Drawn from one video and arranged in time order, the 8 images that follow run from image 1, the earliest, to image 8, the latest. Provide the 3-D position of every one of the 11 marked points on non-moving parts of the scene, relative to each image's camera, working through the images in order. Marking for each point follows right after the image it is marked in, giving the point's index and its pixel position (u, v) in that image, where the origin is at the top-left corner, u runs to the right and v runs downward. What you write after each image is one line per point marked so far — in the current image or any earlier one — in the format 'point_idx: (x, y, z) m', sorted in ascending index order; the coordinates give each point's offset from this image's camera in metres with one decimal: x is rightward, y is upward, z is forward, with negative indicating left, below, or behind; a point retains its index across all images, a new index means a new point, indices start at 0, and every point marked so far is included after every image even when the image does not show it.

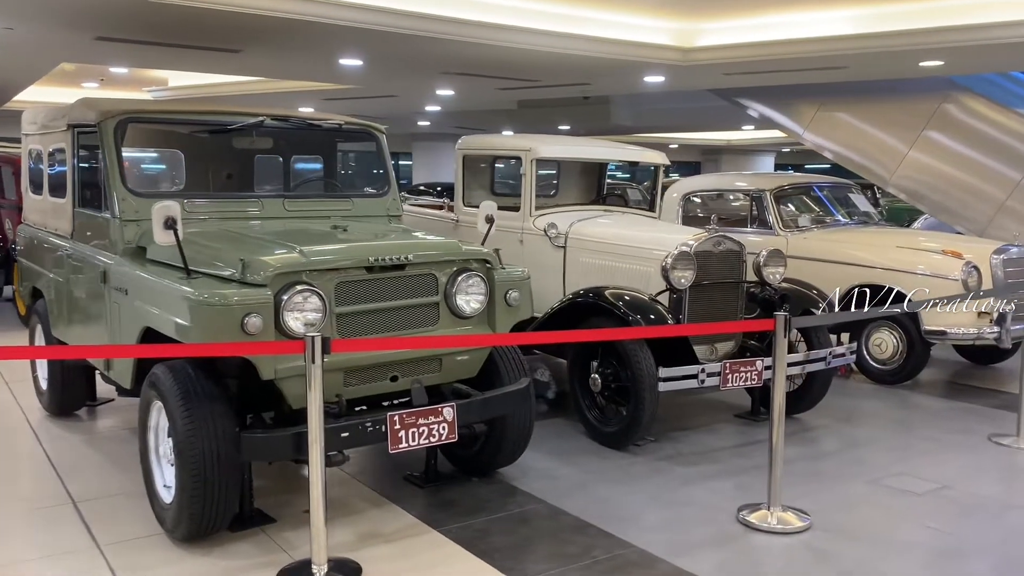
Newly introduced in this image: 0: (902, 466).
0: (+2.2, -1.0, +4.4) m
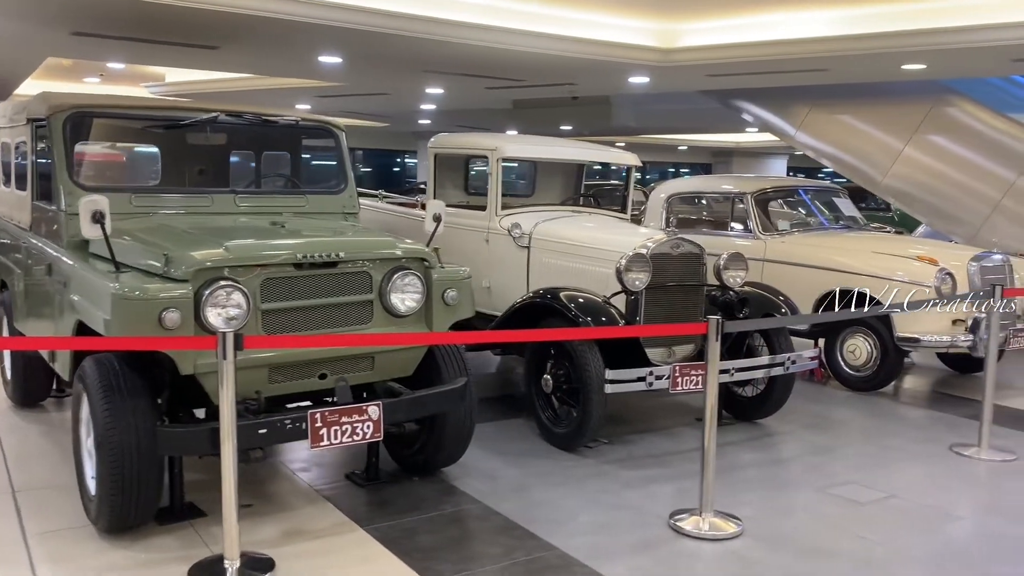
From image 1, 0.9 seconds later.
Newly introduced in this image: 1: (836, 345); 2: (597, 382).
0: (+1.9, -1.0, +4.4) m
1: (+2.7, -0.5, +6.6) m
2: (+0.5, -0.5, +4.4) m
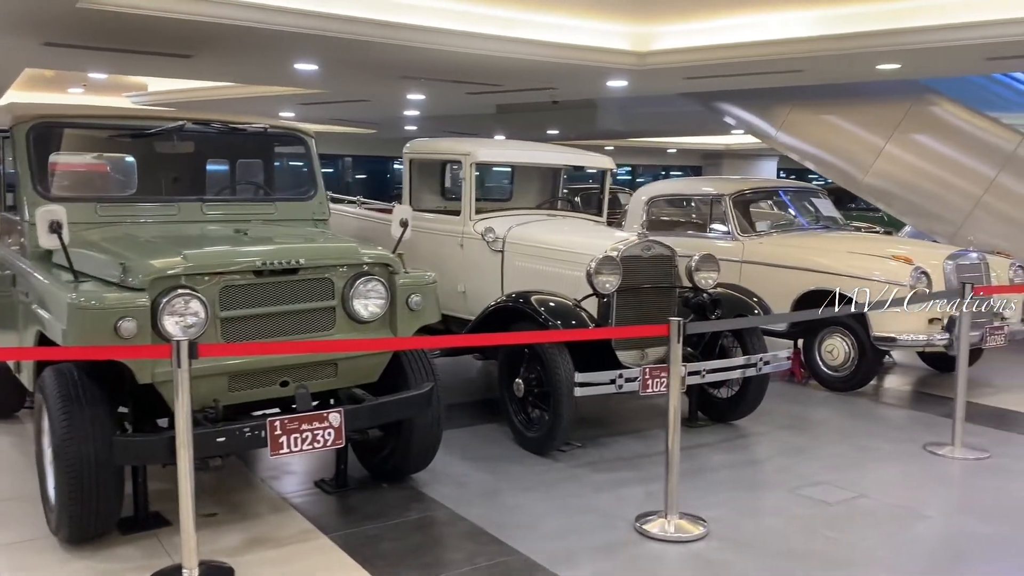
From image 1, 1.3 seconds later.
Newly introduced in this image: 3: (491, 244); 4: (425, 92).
0: (+1.7, -1.0, +4.4) m
1: (+2.5, -0.5, +6.6) m
2: (+0.3, -0.5, +4.4) m
3: (-0.2, +0.3, +5.7) m
4: (-1.1, +2.5, +10.1) m
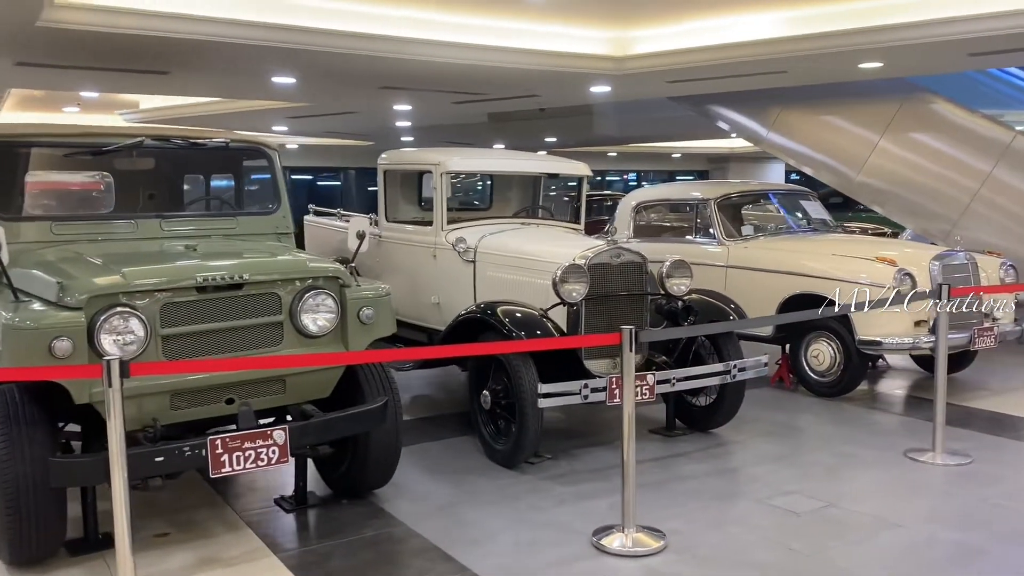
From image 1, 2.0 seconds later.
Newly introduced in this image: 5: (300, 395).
0: (+1.6, -1.0, +4.3) m
1: (+2.4, -0.5, +6.5) m
2: (+0.1, -0.6, +4.3) m
3: (-0.4, +0.2, +5.7) m
4: (-1.3, +2.4, +10.1) m
5: (-1.0, -0.5, +3.5) m
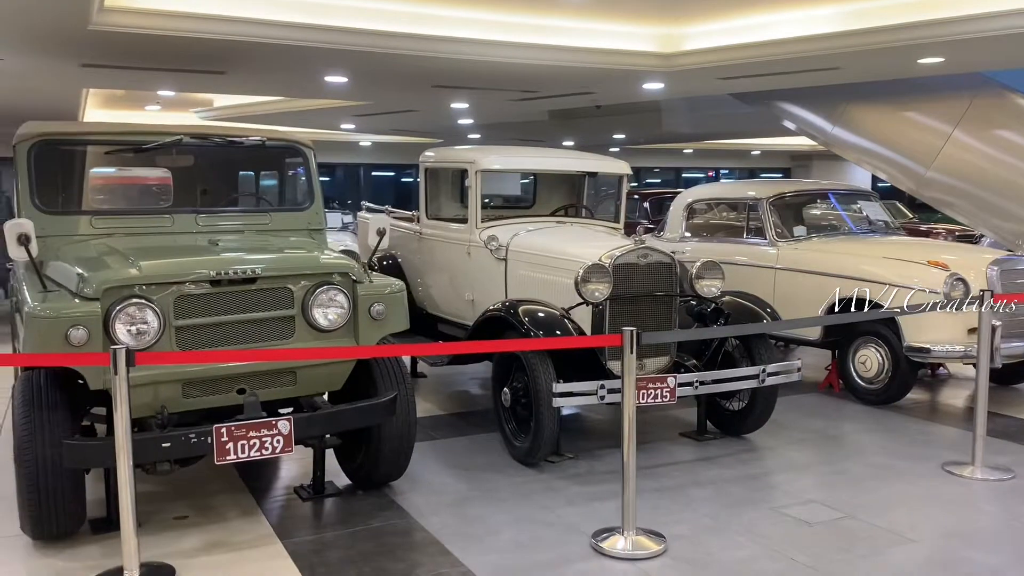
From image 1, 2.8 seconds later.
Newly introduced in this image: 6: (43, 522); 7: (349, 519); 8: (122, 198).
0: (+1.6, -1.1, +4.1) m
1: (+2.7, -0.5, +6.2) m
2: (+0.2, -0.6, +4.3) m
3: (-0.1, +0.3, +5.7) m
4: (-0.6, +2.4, +10.2) m
5: (-0.9, -0.5, +3.6) m
6: (-1.9, -1.0, +3.2) m
7: (-0.8, -1.1, +3.7) m
8: (-2.2, +0.5, +4.4) m
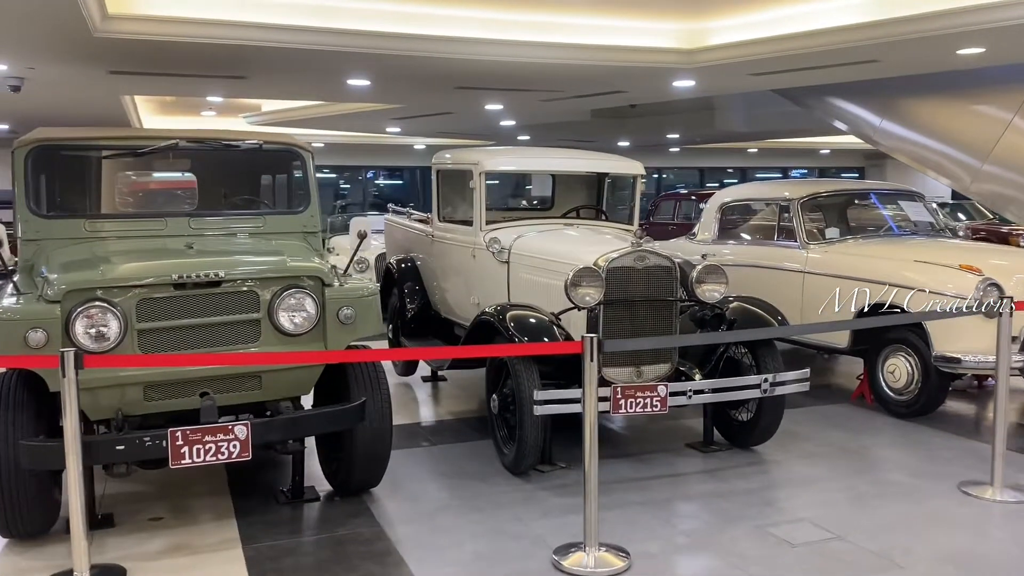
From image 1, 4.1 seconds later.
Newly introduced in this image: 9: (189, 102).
0: (+1.5, -1.1, +3.9) m
1: (+2.7, -0.6, +5.9) m
2: (+0.1, -0.6, +4.1) m
3: (-0.1, +0.2, +5.6) m
4: (-0.1, +2.4, +10.1) m
5: (-1.1, -0.5, +3.6) m
6: (-2.1, -1.0, +3.3) m
7: (-0.9, -1.1, +3.7) m
8: (-2.3, +0.5, +4.5) m
9: (-5.4, +3.1, +13.1) m
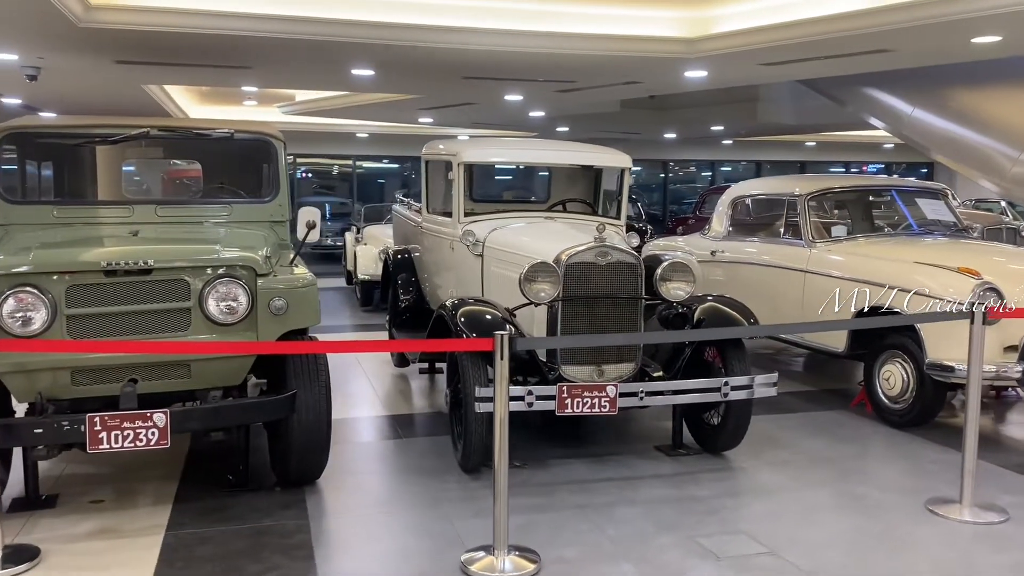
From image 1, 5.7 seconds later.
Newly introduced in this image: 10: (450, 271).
0: (+1.2, -1.1, +3.7) m
1: (+2.6, -0.6, +5.6) m
2: (-0.2, -0.6, +4.1) m
3: (-0.2, +0.3, +5.5) m
4: (+0.1, +2.5, +10.0) m
5: (-1.4, -0.4, +3.6) m
6: (-2.5, -0.9, +3.4) m
7: (-1.2, -1.1, +3.7) m
8: (-2.5, +0.6, +4.6) m
9: (-4.9, +3.3, +13.4) m
10: (-0.4, +0.1, +5.9) m
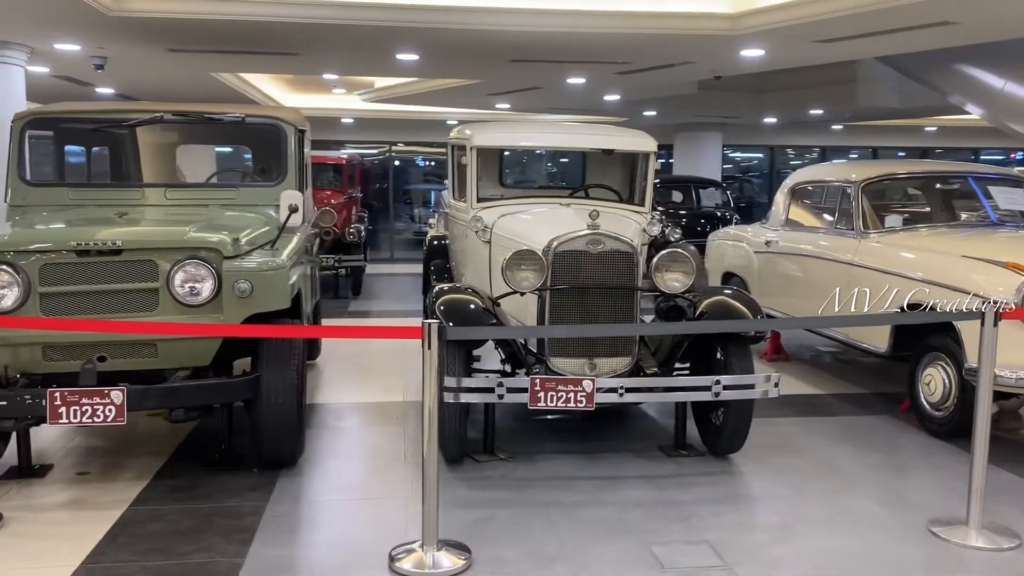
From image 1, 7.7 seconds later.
0: (+1.0, -1.1, +3.4) m
1: (+2.6, -0.5, +5.1) m
2: (-0.3, -0.5, +4.0) m
3: (-0.2, +0.4, +5.4) m
4: (+0.9, +2.6, +9.7) m
5: (-1.6, -0.3, +3.7) m
6: (-2.7, -0.8, +3.6) m
7: (-1.4, -1.0, +3.8) m
8: (-2.5, +0.7, +4.8) m
9: (-3.6, +3.6, +13.8) m
10: (-0.3, +0.2, +5.8) m
